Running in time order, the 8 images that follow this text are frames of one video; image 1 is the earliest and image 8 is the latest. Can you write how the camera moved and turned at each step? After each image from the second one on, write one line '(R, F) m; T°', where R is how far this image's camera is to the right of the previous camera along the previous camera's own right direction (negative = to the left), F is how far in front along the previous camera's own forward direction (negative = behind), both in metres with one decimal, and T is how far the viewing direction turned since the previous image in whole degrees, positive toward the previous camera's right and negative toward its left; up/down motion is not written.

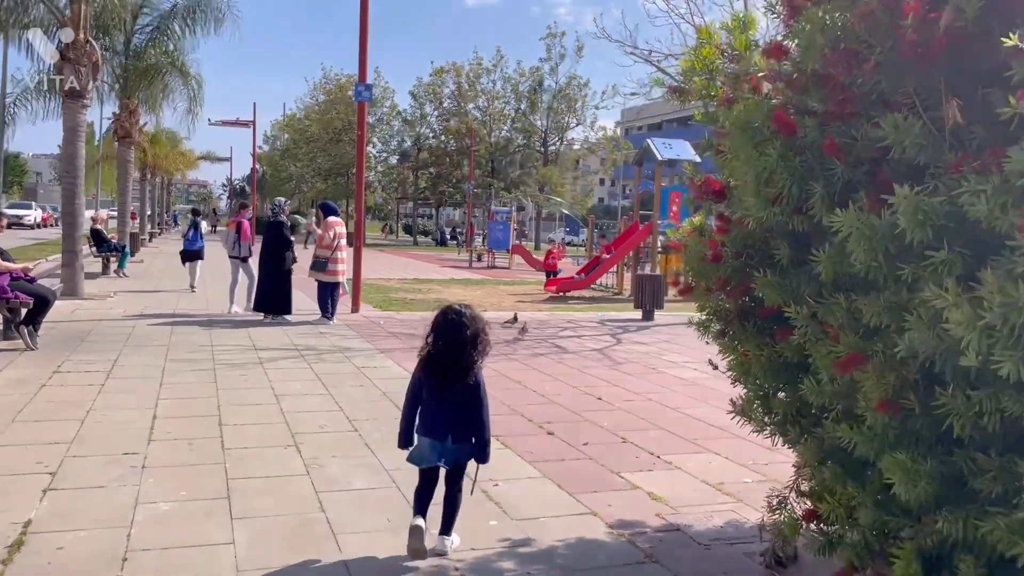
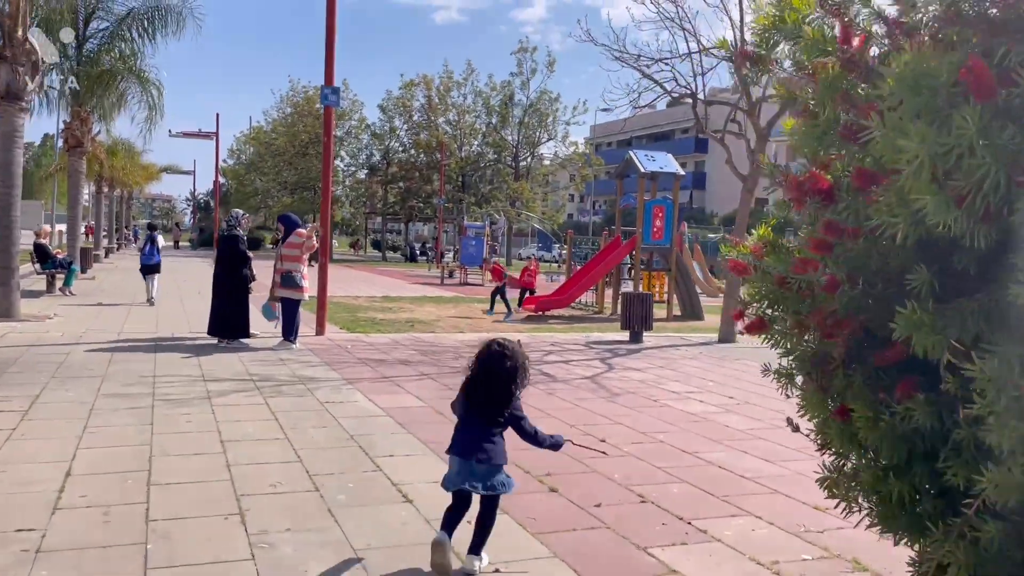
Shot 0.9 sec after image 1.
(-0.2, +1.1) m; +2°
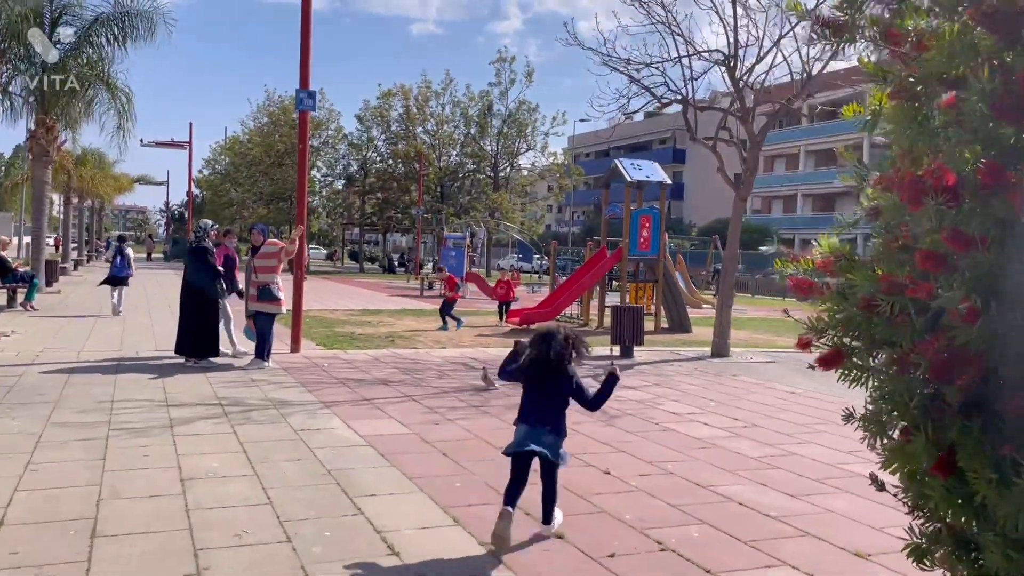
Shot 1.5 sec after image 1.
(-0.1, +0.6) m; +2°
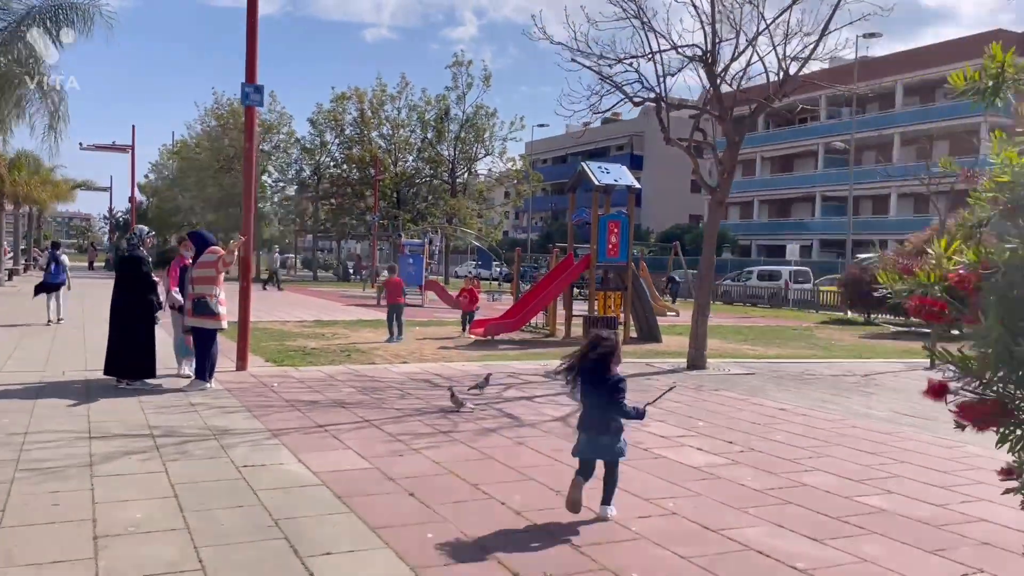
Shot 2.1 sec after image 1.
(-0.1, +0.9) m; +3°
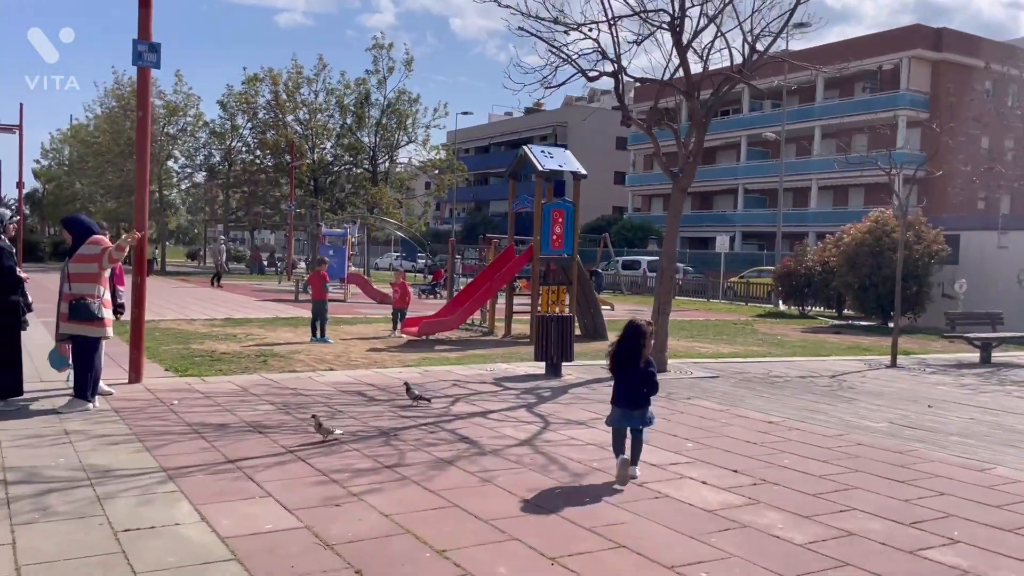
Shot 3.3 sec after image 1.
(-0.3, +1.5) m; +6°
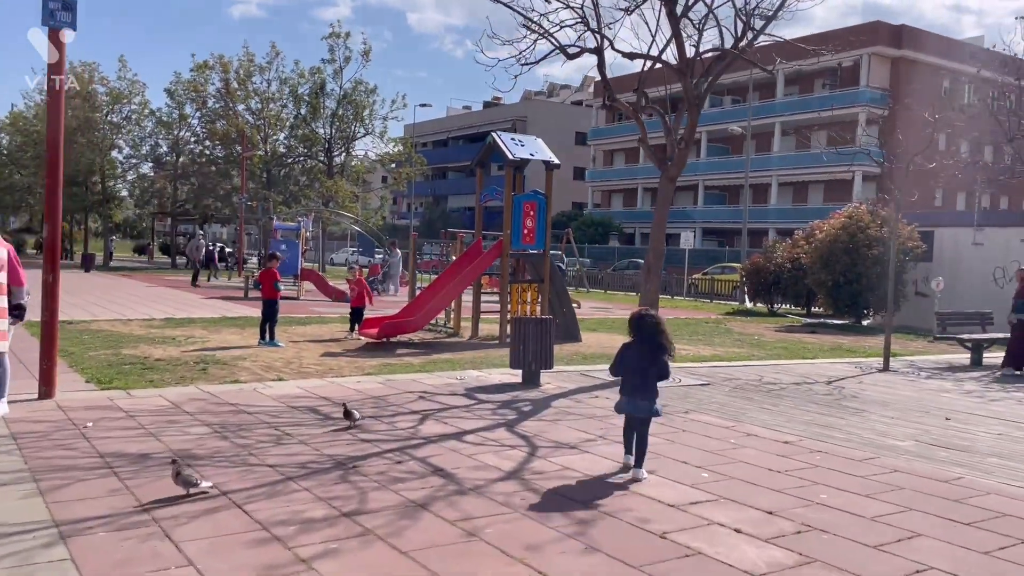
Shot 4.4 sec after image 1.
(-0.2, +1.2) m; +3°
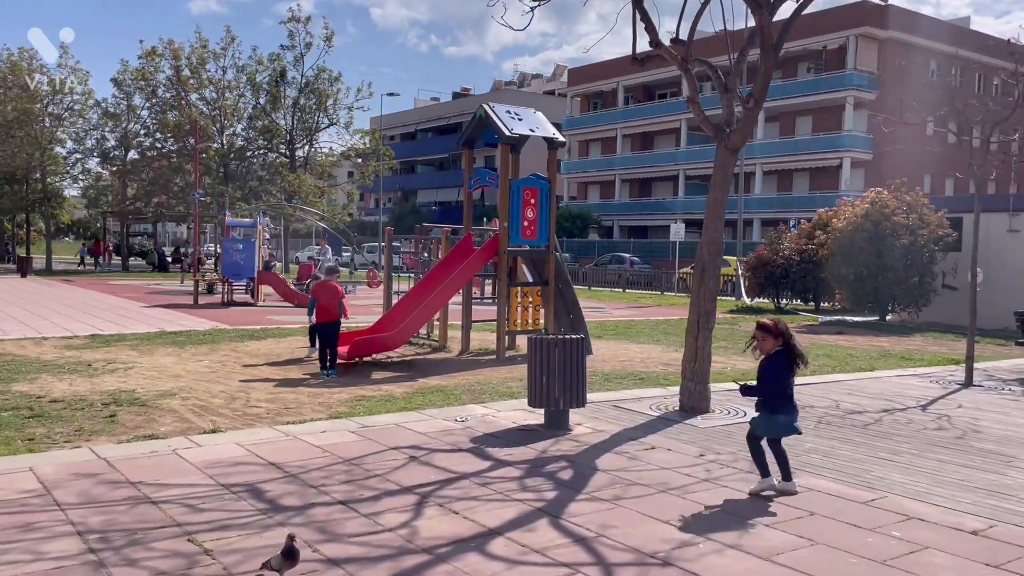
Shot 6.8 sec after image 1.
(-0.5, +2.7) m; +2°
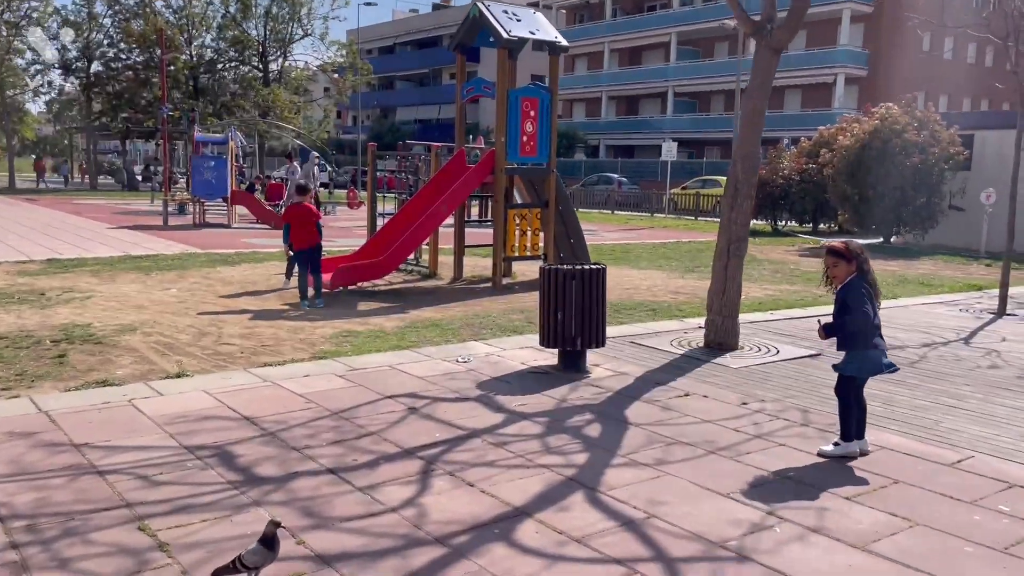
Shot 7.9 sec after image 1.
(-0.2, +1.0) m; +1°
